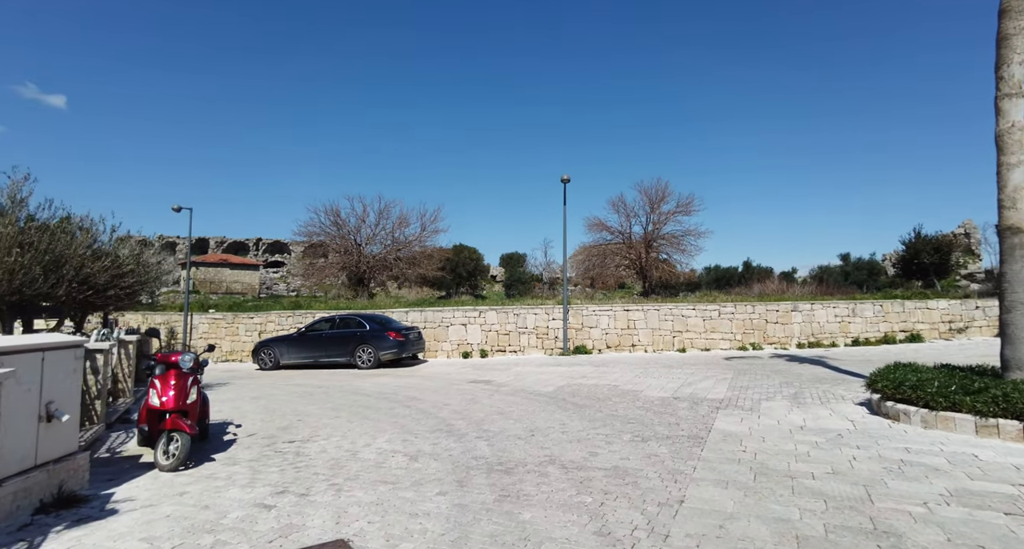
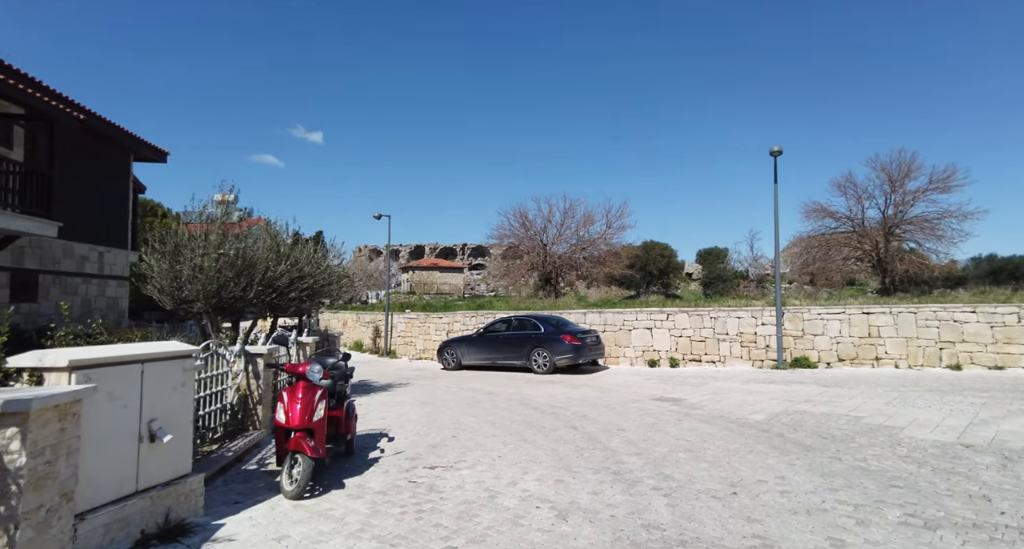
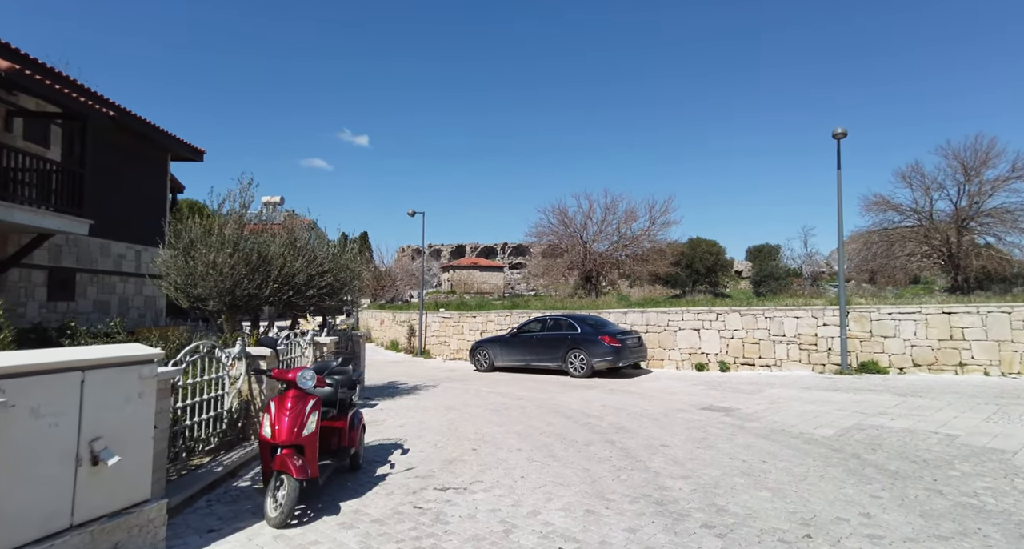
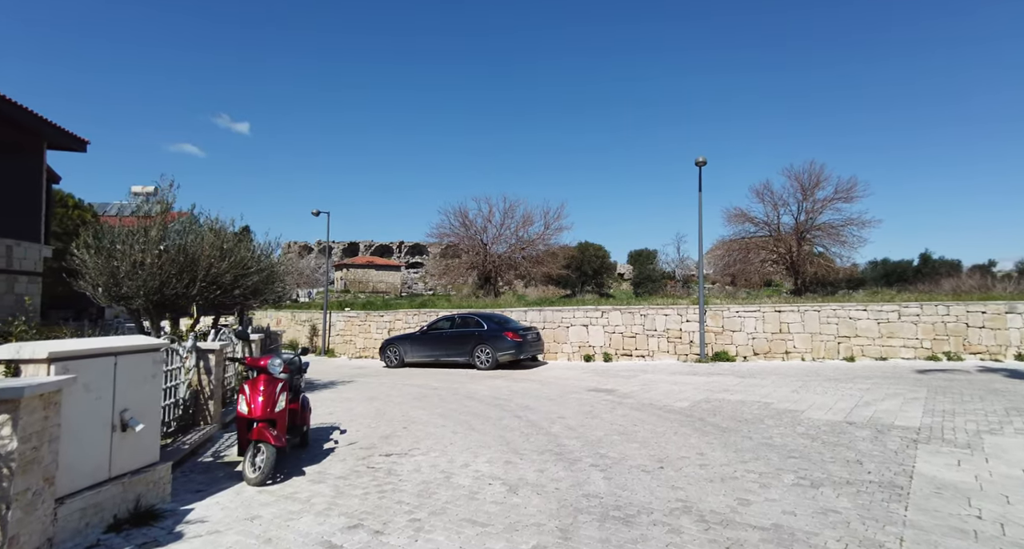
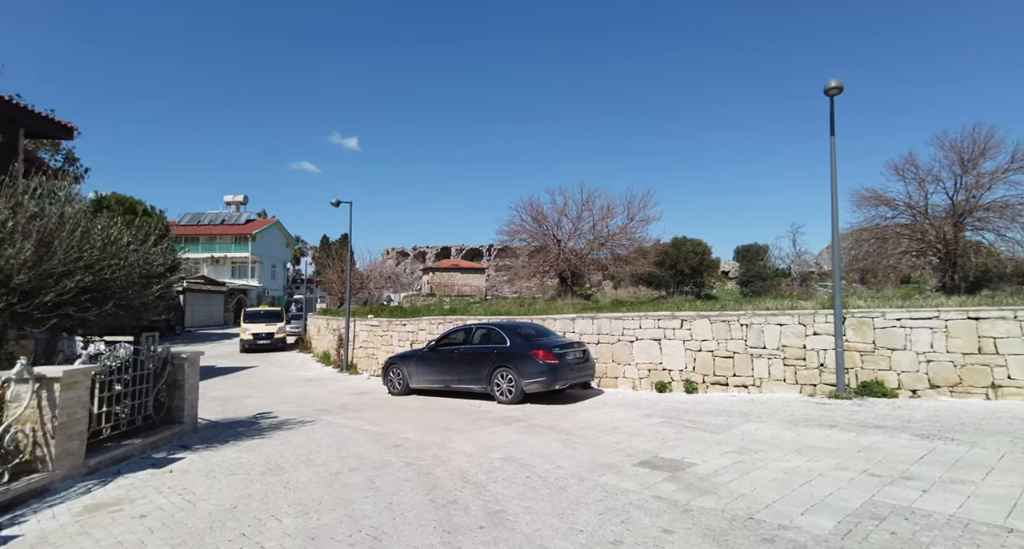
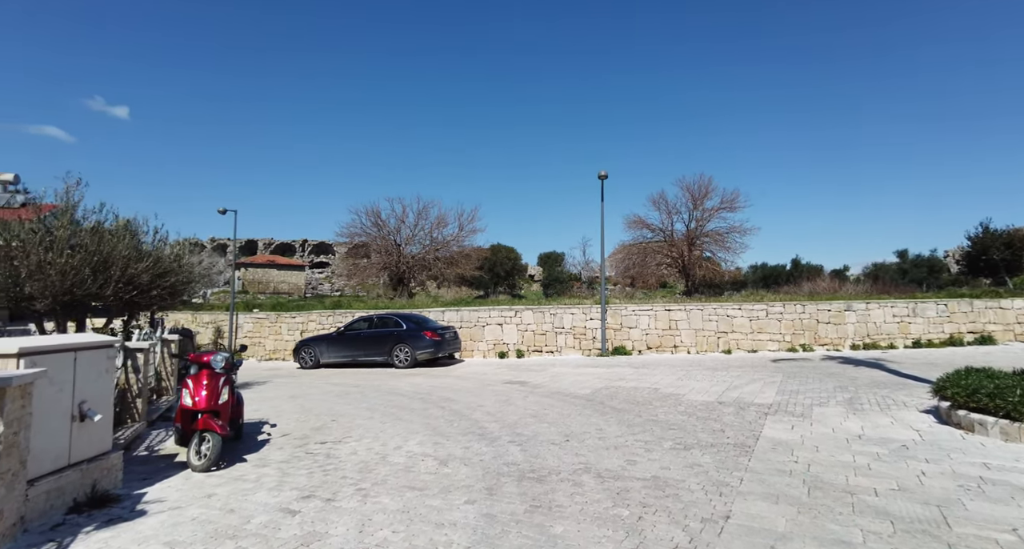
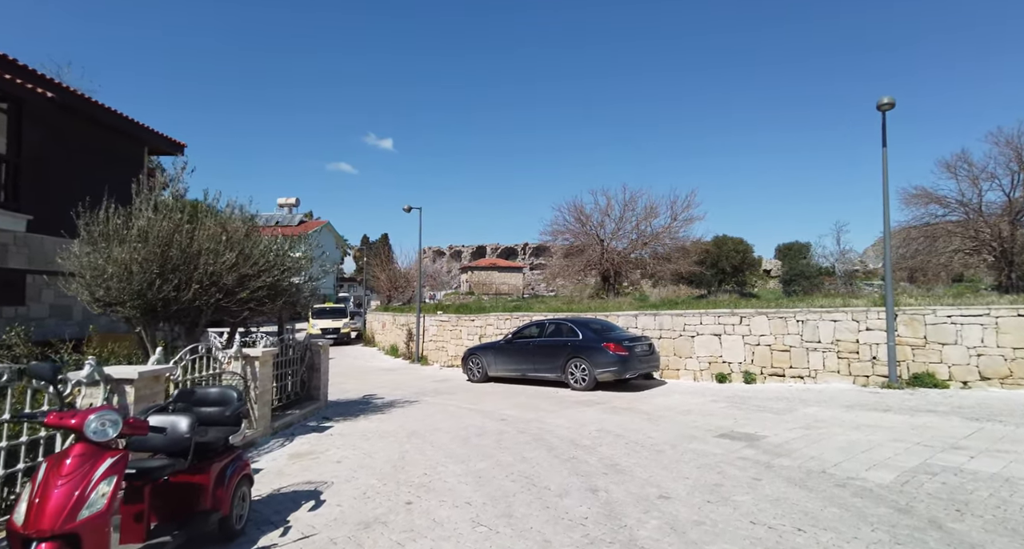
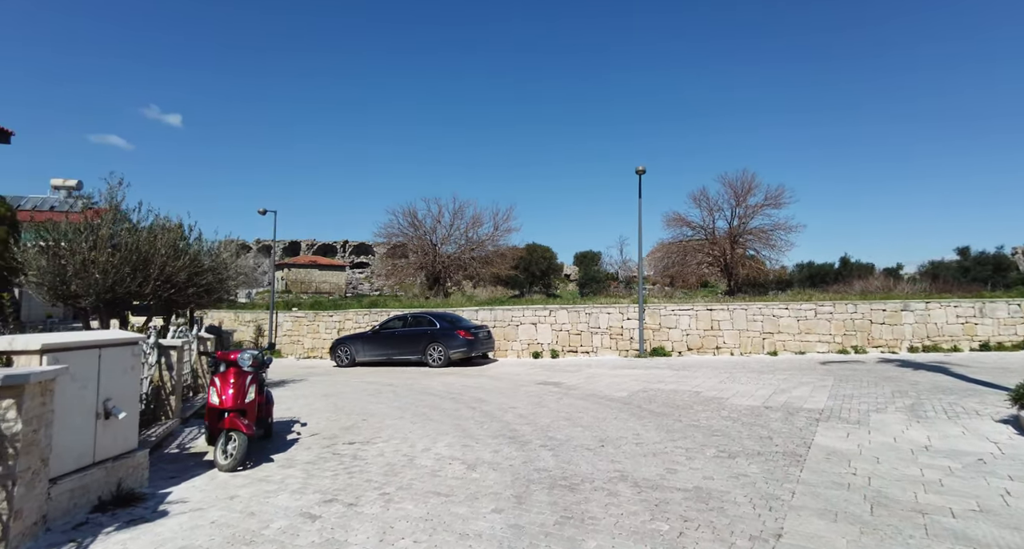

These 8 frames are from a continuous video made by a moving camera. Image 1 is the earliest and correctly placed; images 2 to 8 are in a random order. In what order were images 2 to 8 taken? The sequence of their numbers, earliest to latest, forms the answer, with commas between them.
6, 8, 4, 2, 3, 7, 5
